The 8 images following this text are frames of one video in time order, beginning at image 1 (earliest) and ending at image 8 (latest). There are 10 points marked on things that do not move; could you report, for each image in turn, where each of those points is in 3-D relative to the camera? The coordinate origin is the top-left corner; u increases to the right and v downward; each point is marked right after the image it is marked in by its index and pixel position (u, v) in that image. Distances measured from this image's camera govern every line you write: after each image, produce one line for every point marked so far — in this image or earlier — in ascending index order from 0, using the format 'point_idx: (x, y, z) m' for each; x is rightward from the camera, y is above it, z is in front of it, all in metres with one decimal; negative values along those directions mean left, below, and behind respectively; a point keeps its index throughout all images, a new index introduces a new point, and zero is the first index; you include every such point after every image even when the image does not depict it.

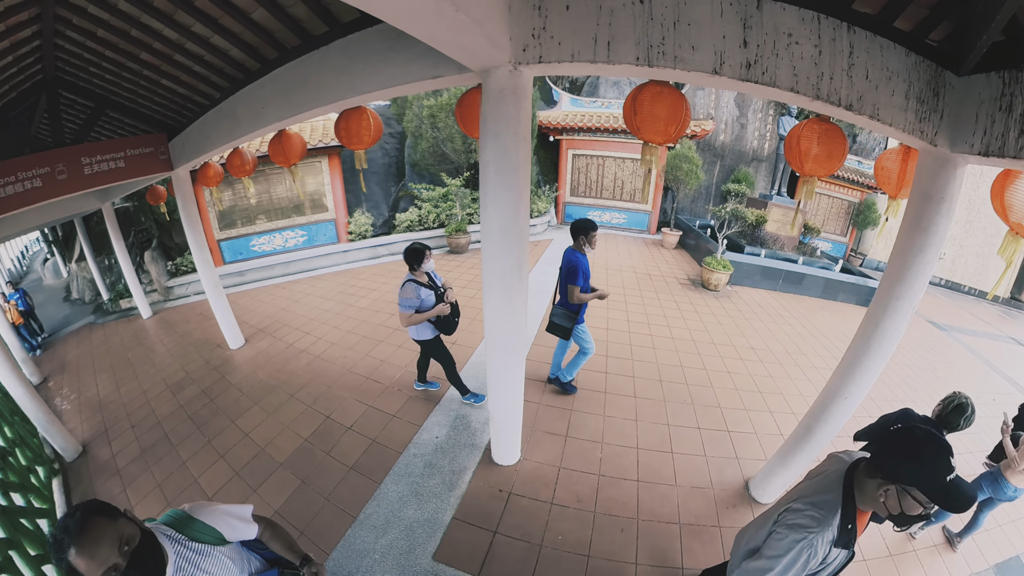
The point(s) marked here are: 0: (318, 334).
0: (-1.6, -0.4, +4.3) m
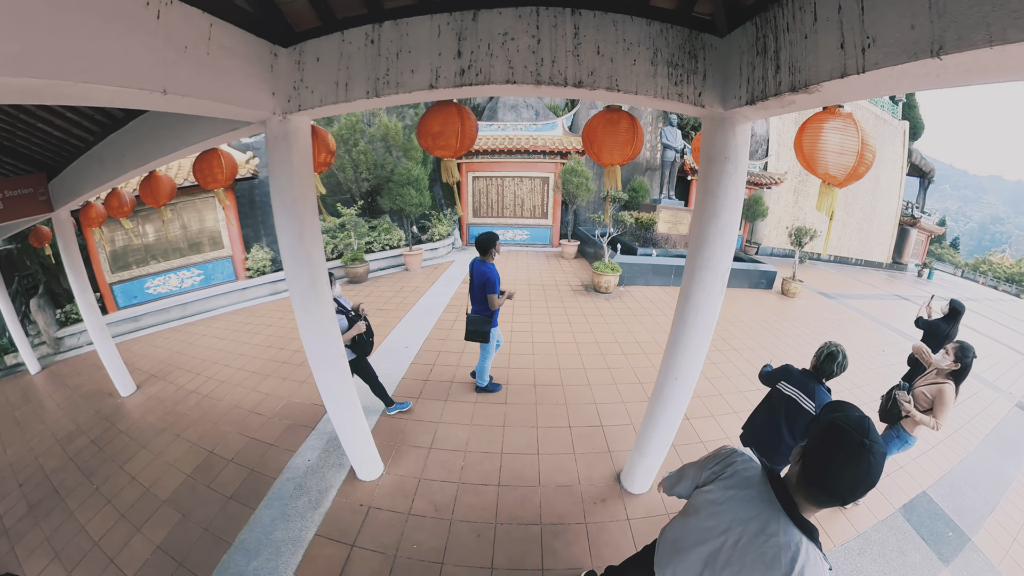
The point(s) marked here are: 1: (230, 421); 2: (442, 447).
0: (-2.4, -0.7, +4.5) m
1: (-2.0, -0.9, +3.9) m
2: (-0.4, -1.0, +3.4) m
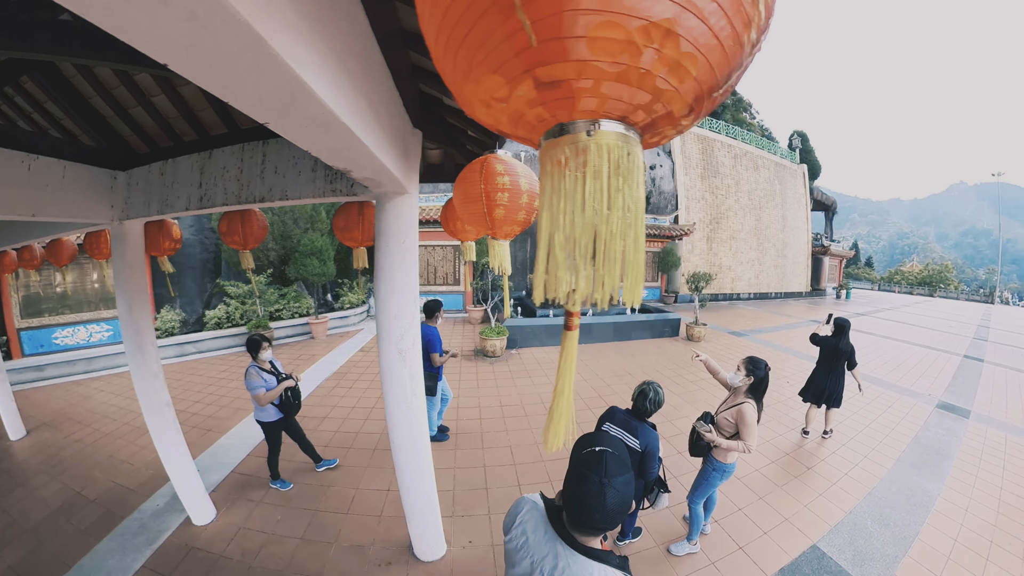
0: (-3.6, -1.1, +4.9) m
1: (-3.1, -1.3, +4.3) m
2: (-1.6, -1.4, +3.8) m
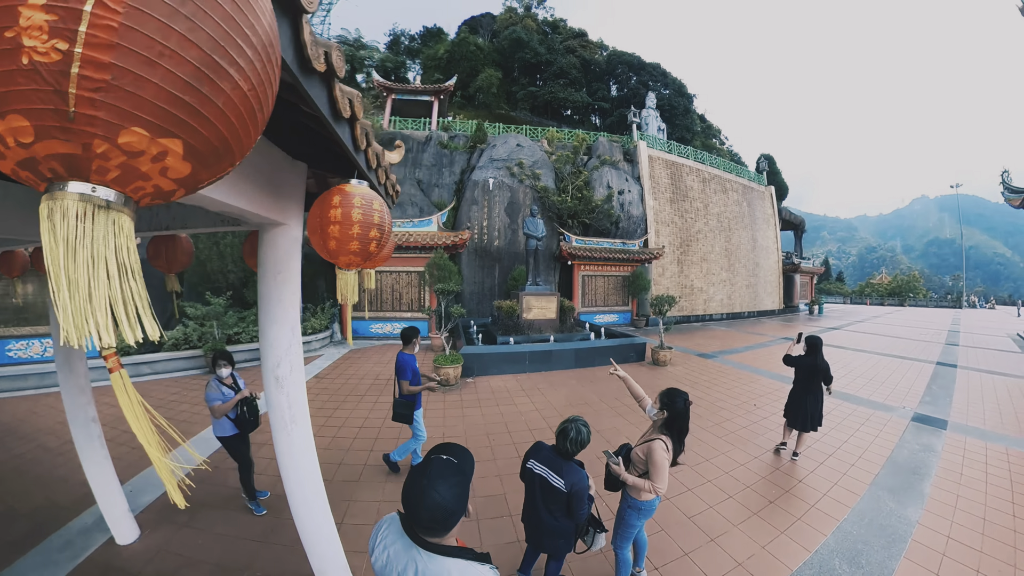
0: (-4.1, -1.4, +4.9) m
1: (-3.6, -1.5, +4.3) m
2: (-2.1, -1.6, +3.8) m
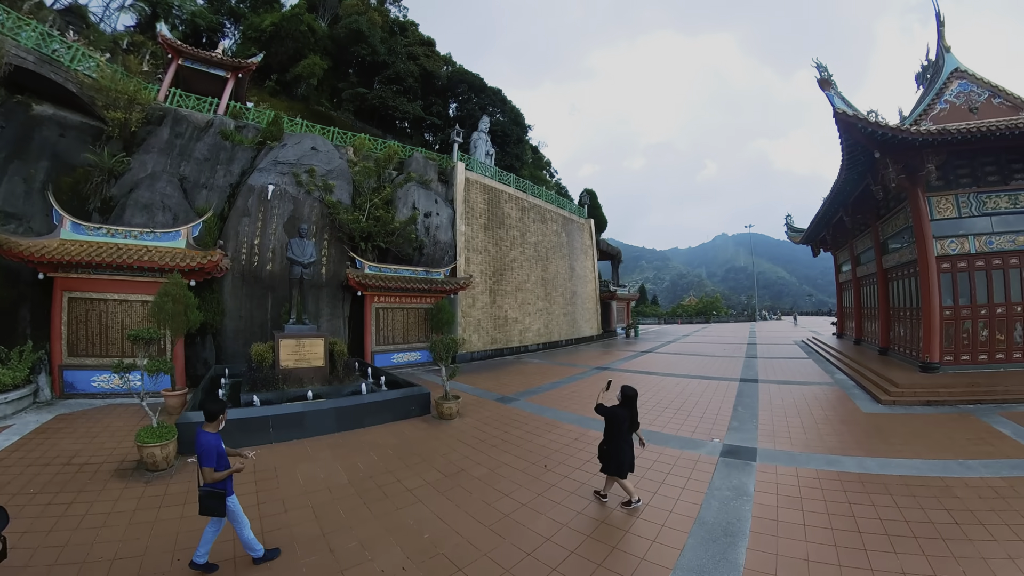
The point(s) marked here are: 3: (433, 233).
0: (-5.9, -1.7, +2.7) m
1: (-5.4, -1.8, +2.2) m
2: (-3.8, -1.9, +2.0) m
3: (-1.5, +1.0, +10.2) m
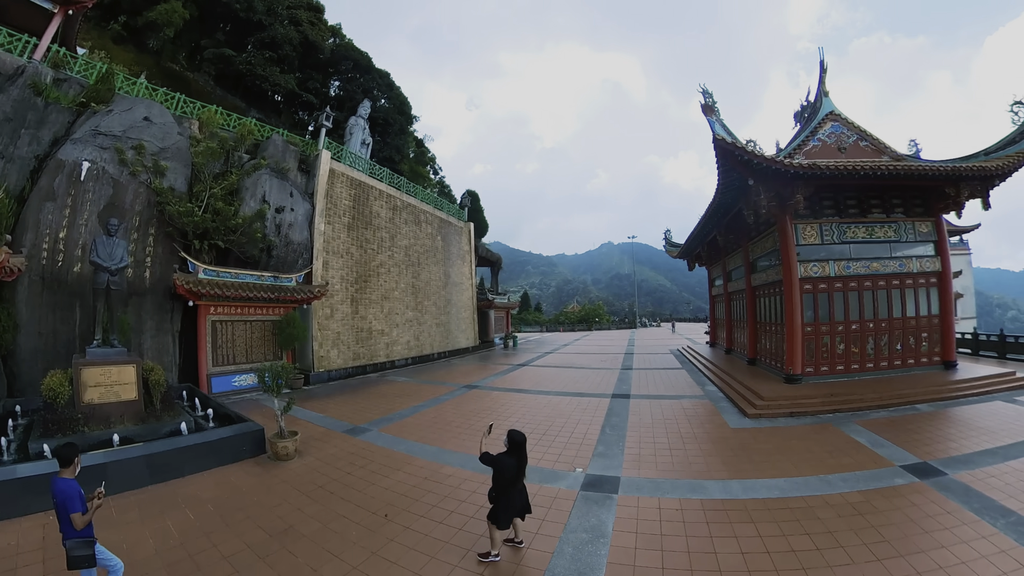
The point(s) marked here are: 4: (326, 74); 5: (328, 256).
0: (-6.7, -1.7, +1.0) m
1: (-6.1, -2.0, +0.6) m
2: (-4.5, -2.0, +0.7) m
3: (-3.5, +1.0, +9.1) m
4: (-5.5, +6.5, +17.1) m
5: (-2.8, +0.6, +9.0) m
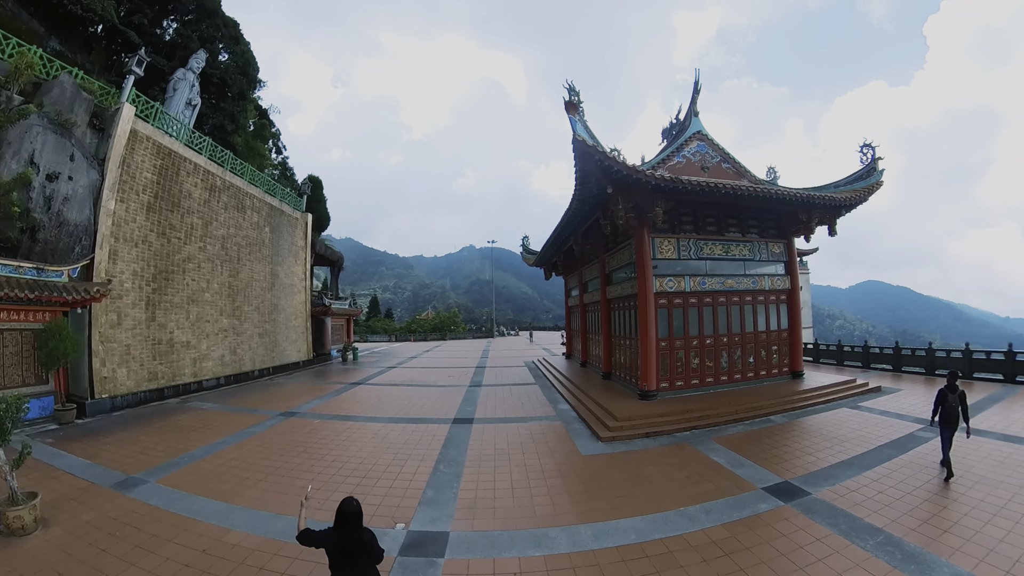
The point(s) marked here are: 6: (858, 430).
0: (-7.2, -1.7, -1.6) m
1: (-6.5, -2.0, -1.8) m
2: (-4.9, -2.1, -1.4) m
3: (-5.7, +0.9, +7.0) m
4: (-9.2, +6.5, +14.4) m
5: (-4.9, +0.5, +7.0) m
6: (+3.4, -1.4, +5.6) m
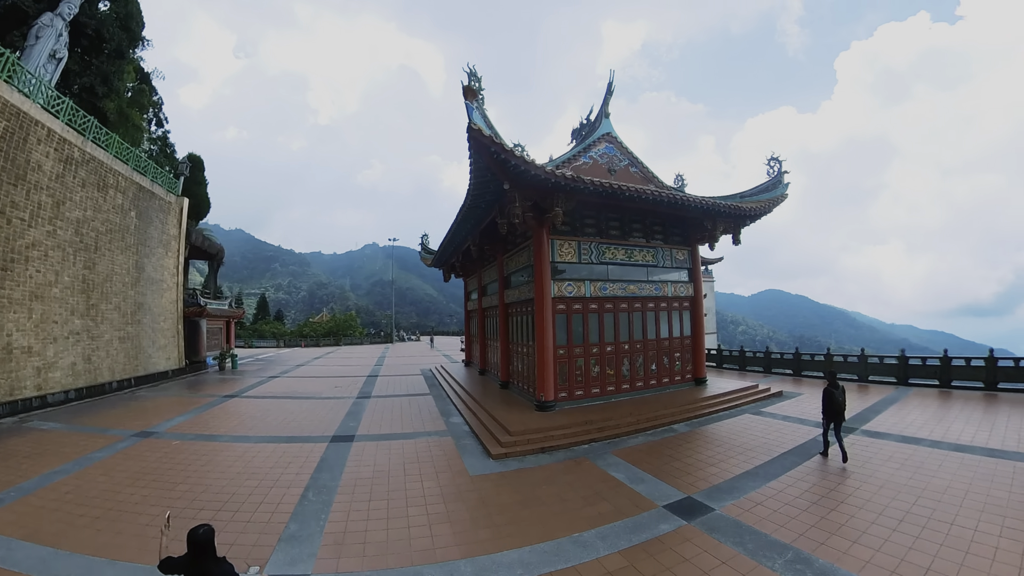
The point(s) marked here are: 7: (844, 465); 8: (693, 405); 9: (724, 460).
0: (-7.2, -1.7, -3.1) m
1: (-6.5, -1.9, -3.3) m
2: (-5.0, -2.0, -2.7) m
3: (-6.8, +0.9, +5.6) m
4: (-11.2, +6.5, +12.5) m
5: (-6.1, +0.5, +5.7) m
6: (+2.4, -1.4, +5.4) m
7: (+2.6, -1.4, +4.5) m
8: (+2.1, -1.3, +6.4) m
9: (+1.8, -1.4, +4.8) m
